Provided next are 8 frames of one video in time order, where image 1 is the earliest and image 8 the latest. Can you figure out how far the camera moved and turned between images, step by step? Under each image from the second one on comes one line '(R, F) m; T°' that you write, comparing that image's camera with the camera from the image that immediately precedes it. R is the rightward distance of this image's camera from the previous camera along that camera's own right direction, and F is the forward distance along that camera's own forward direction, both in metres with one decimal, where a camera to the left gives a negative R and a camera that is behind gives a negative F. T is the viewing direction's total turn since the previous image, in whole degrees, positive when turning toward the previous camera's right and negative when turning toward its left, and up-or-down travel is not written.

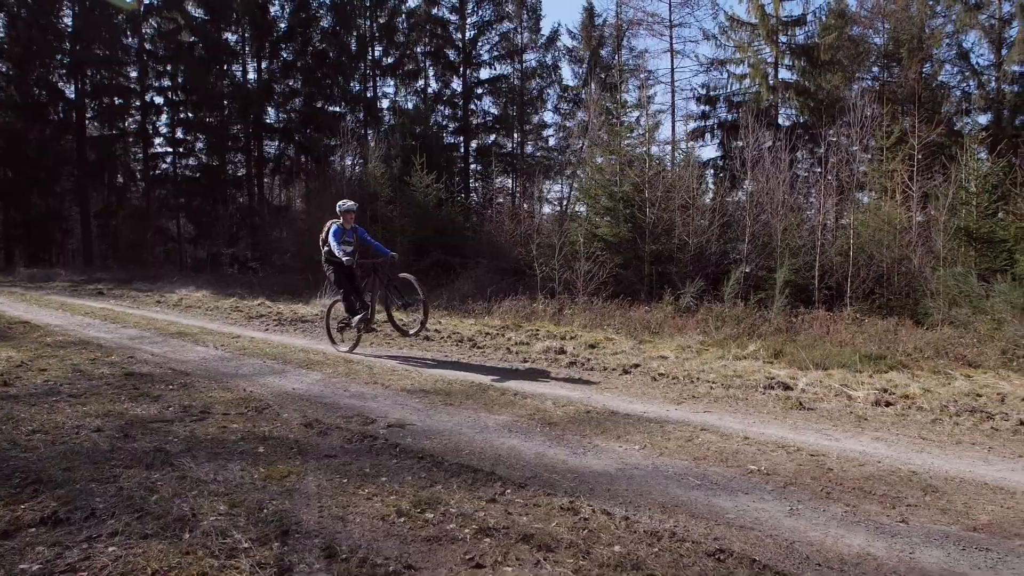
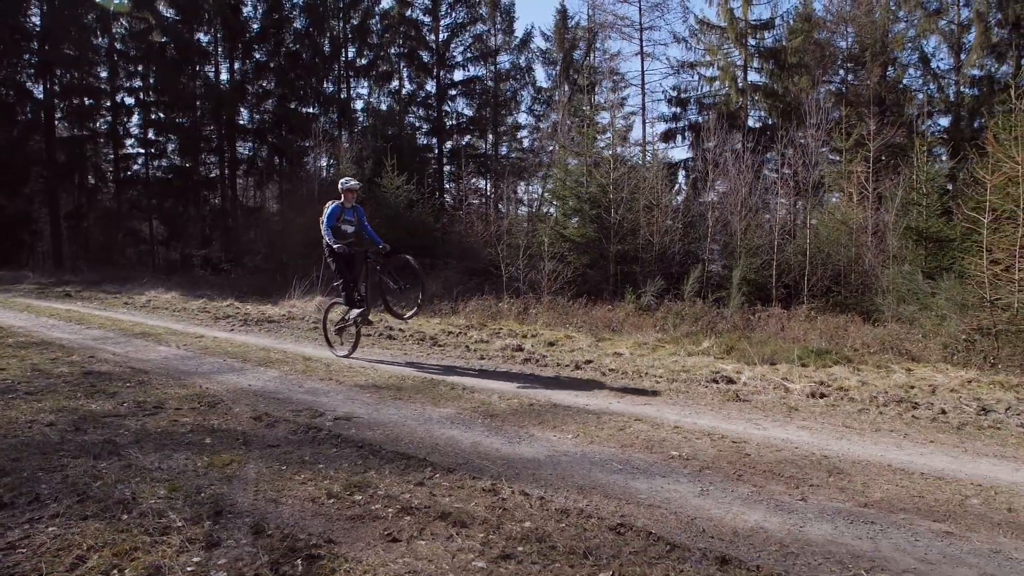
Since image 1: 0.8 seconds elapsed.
(+0.3, -0.2) m; +2°
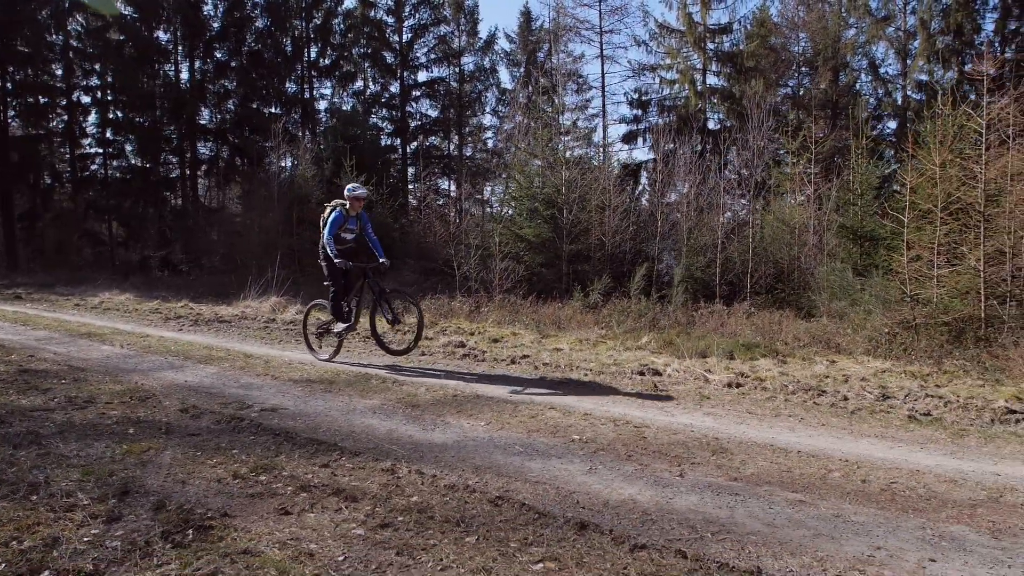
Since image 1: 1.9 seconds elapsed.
(+0.4, -0.3) m; +2°
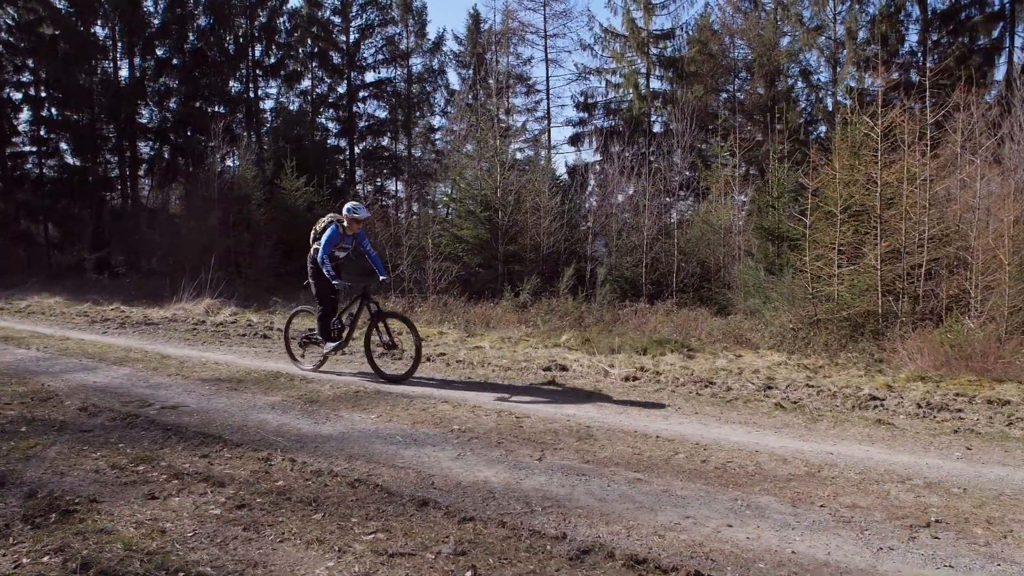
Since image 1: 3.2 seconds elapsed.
(+0.5, -0.4) m; +3°
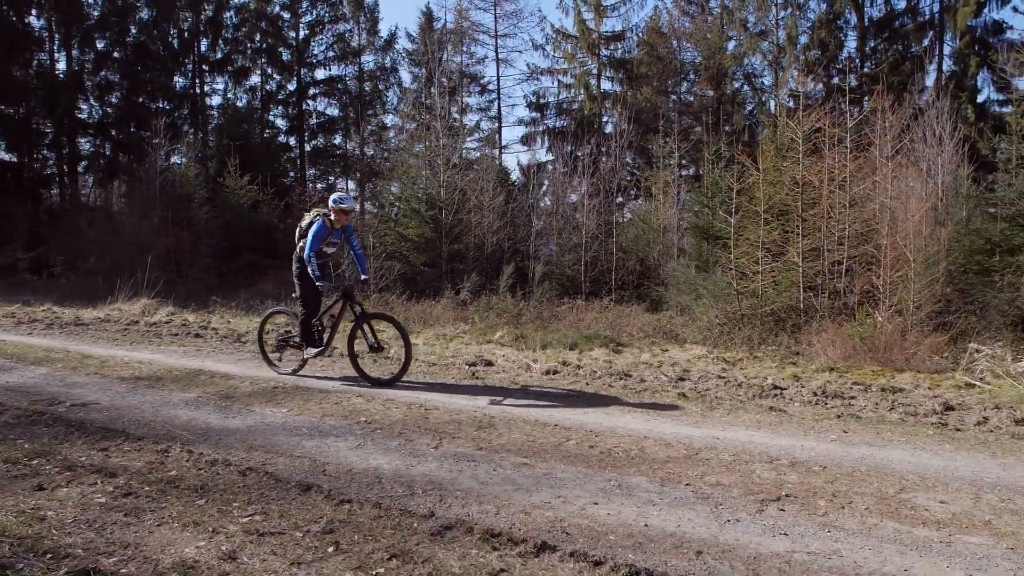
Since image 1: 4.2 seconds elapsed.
(+0.4, -0.2) m; +3°
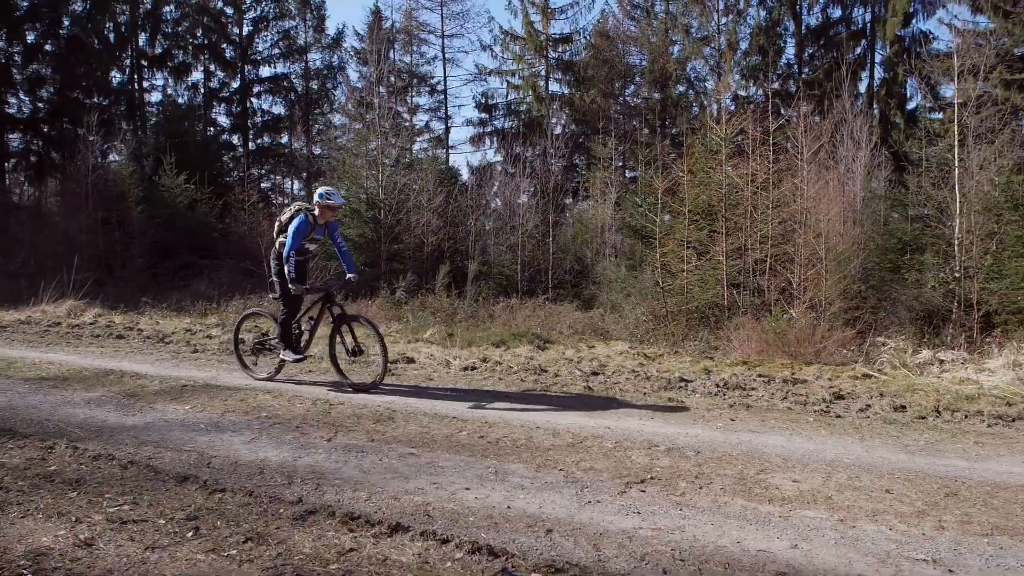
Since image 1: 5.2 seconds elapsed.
(+0.5, -0.2) m; +3°
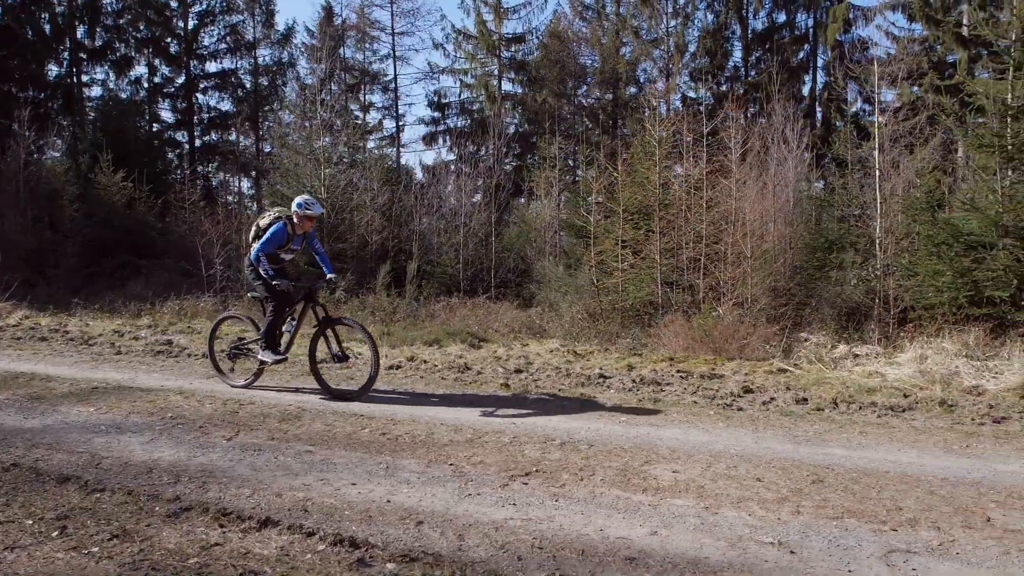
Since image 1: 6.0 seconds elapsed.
(+0.4, -0.1) m; +3°
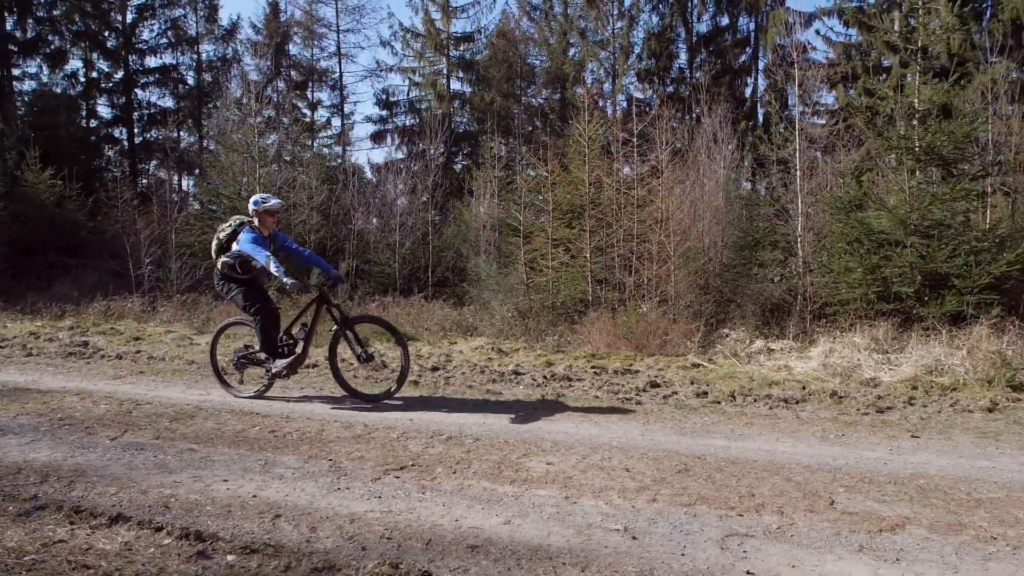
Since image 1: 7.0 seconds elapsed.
(+0.5, -0.1) m; +3°
